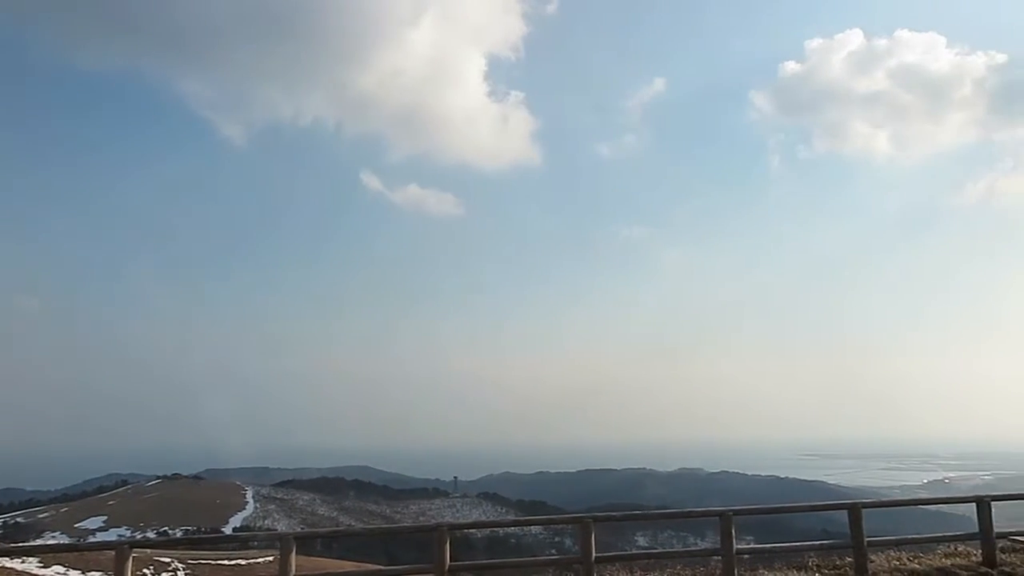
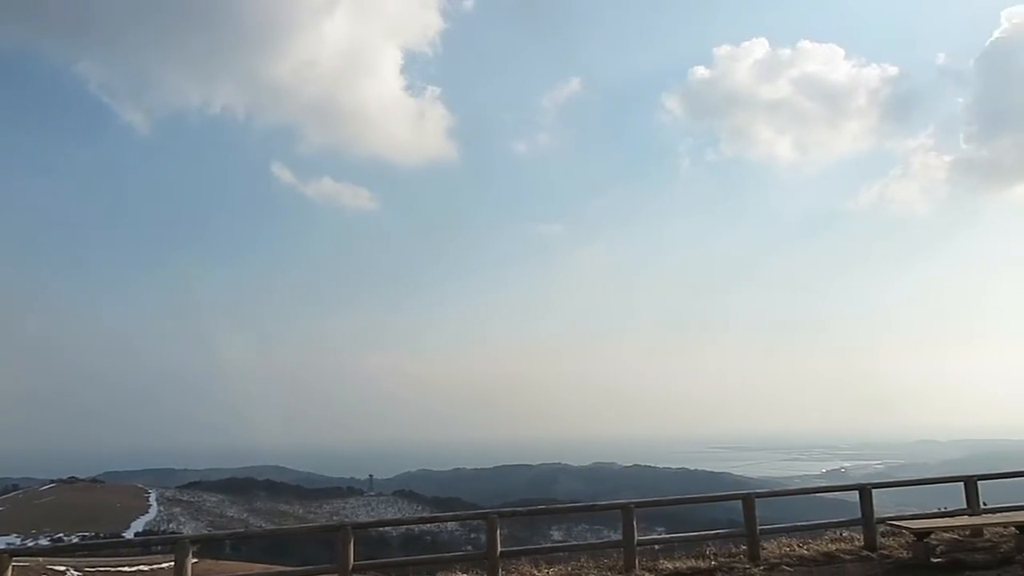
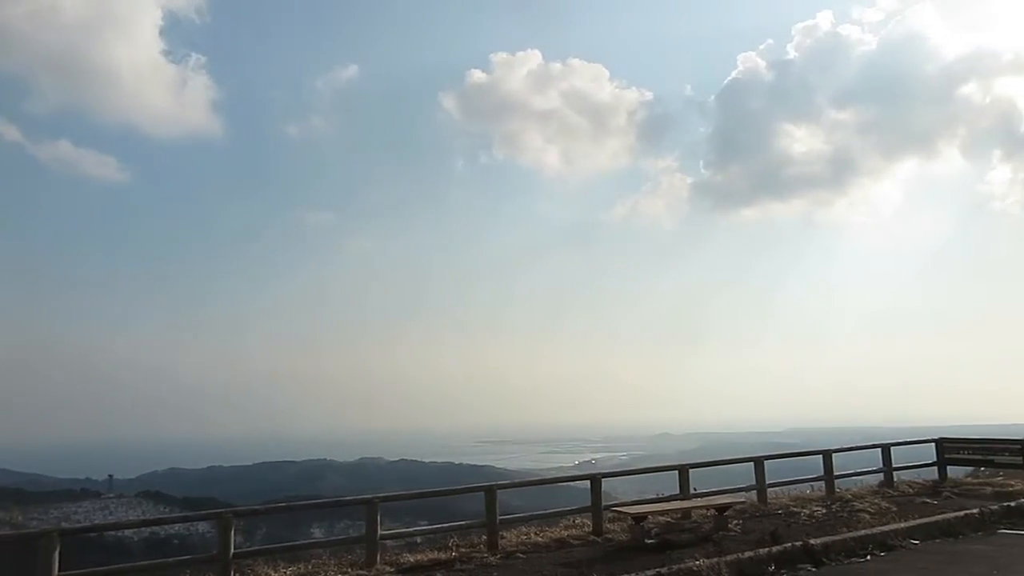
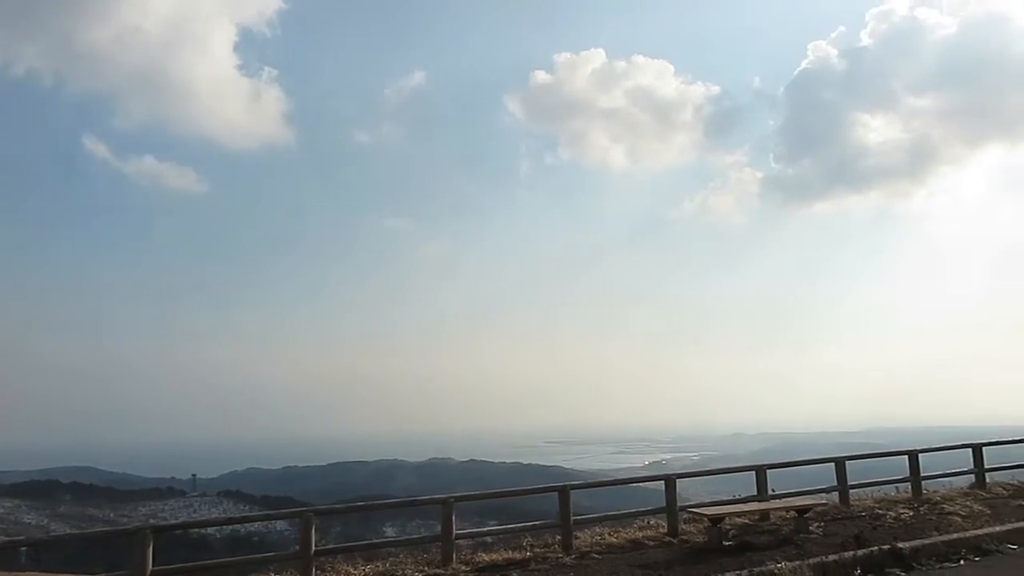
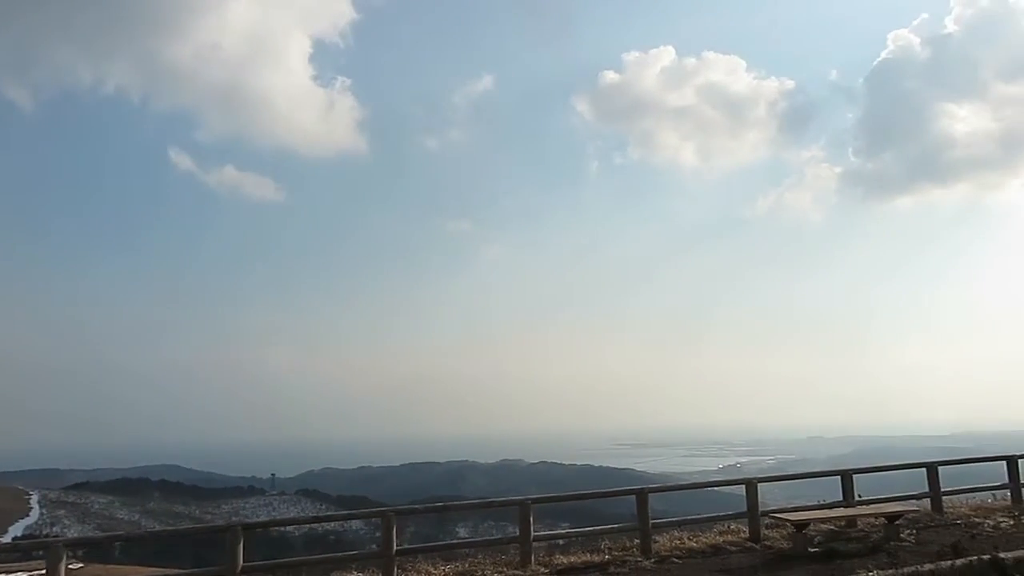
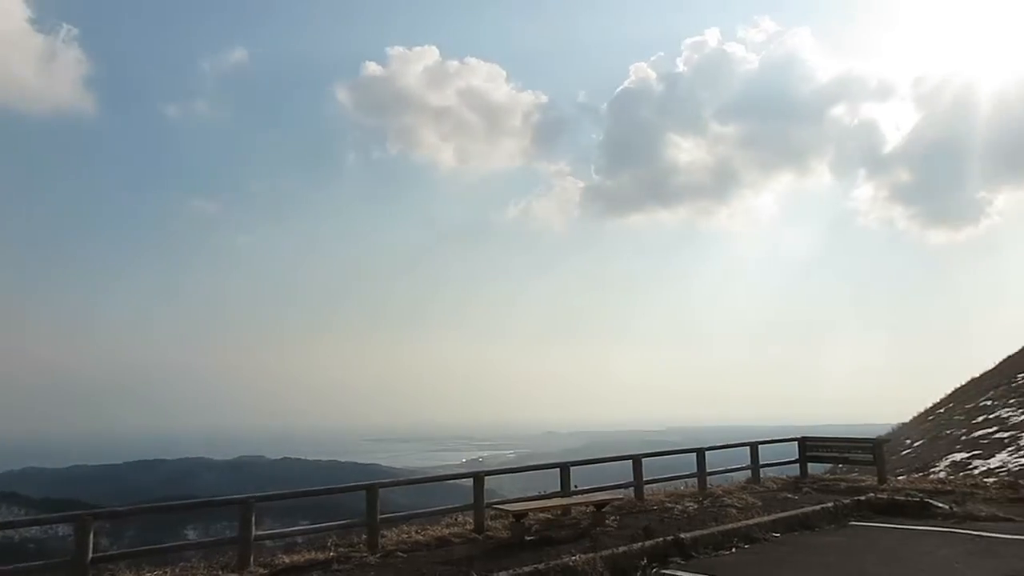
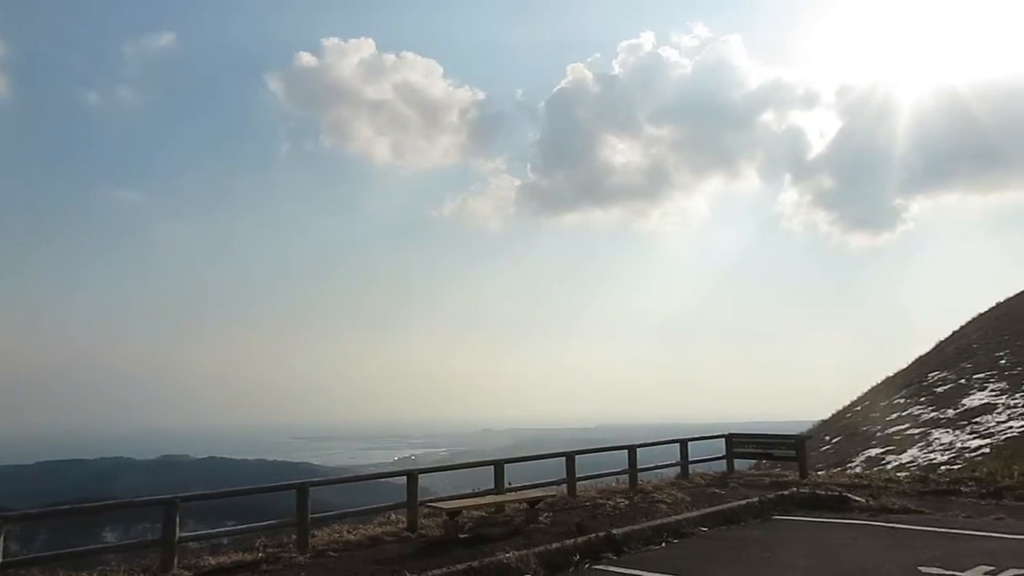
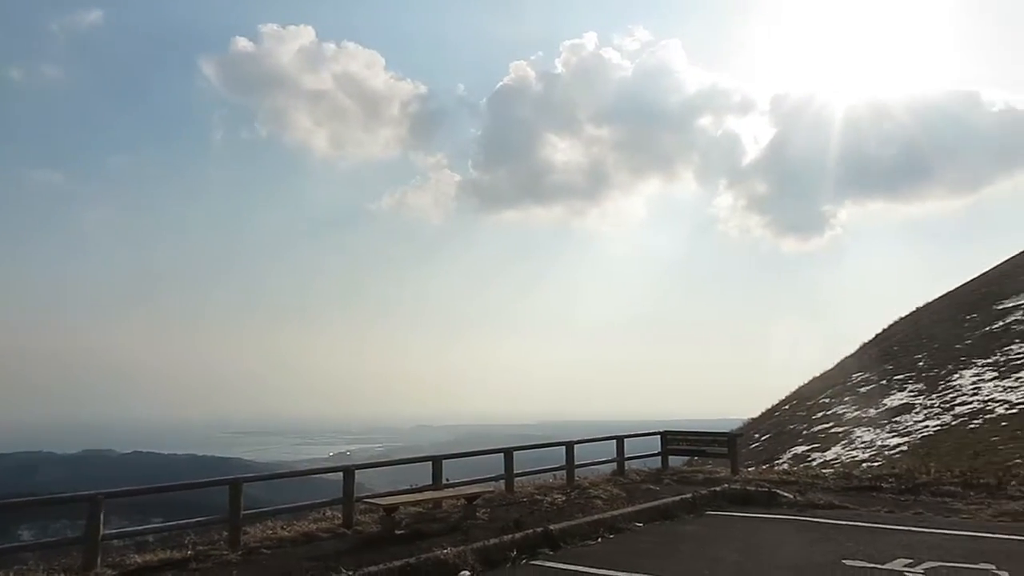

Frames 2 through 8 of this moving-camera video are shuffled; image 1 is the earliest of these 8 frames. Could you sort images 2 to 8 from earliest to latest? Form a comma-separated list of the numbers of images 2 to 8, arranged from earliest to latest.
2, 5, 4, 3, 6, 7, 8
